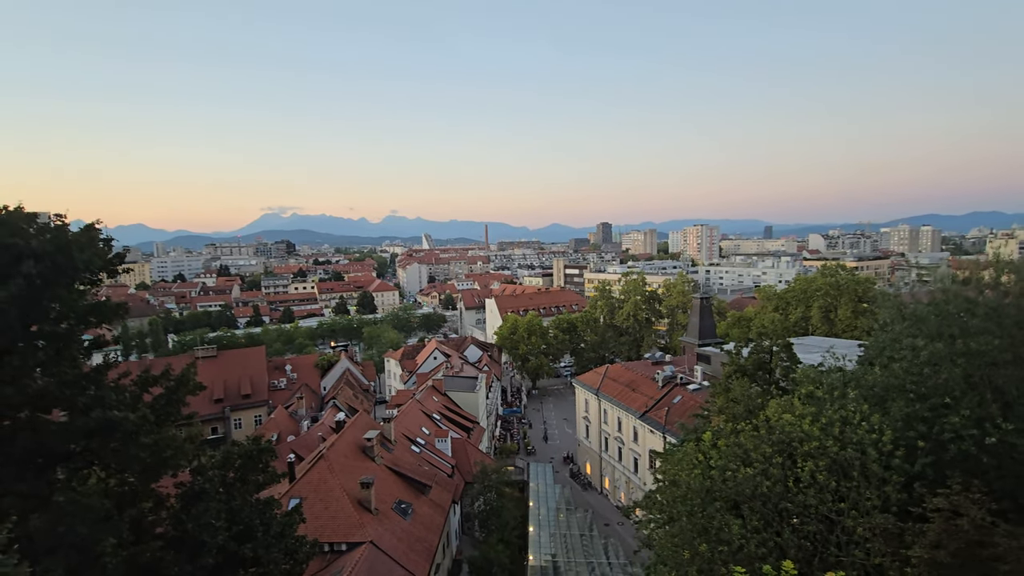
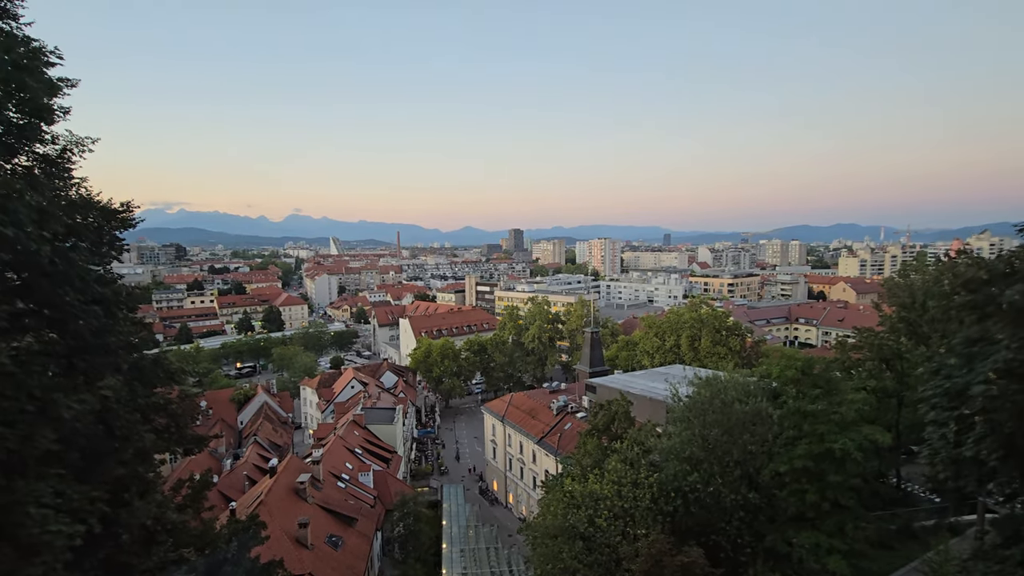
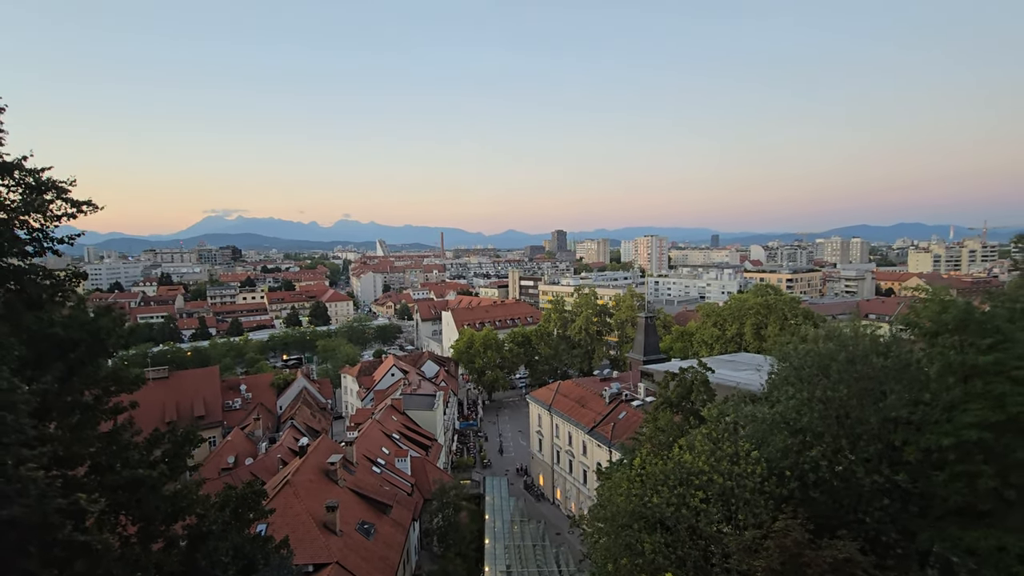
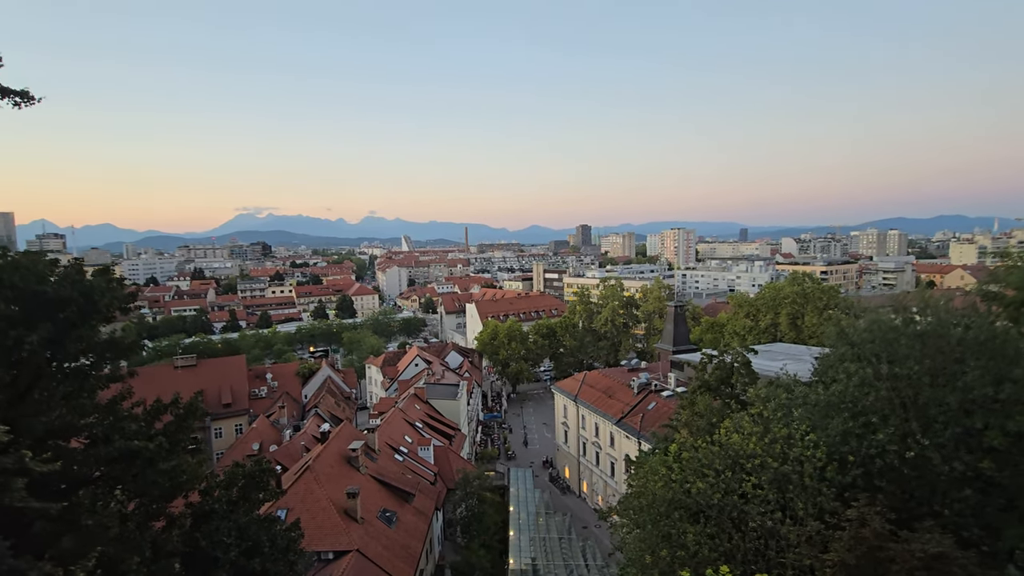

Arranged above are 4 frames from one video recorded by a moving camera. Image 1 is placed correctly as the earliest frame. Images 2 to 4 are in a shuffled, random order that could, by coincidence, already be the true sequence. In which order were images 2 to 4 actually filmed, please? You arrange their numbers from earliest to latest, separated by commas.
4, 3, 2
